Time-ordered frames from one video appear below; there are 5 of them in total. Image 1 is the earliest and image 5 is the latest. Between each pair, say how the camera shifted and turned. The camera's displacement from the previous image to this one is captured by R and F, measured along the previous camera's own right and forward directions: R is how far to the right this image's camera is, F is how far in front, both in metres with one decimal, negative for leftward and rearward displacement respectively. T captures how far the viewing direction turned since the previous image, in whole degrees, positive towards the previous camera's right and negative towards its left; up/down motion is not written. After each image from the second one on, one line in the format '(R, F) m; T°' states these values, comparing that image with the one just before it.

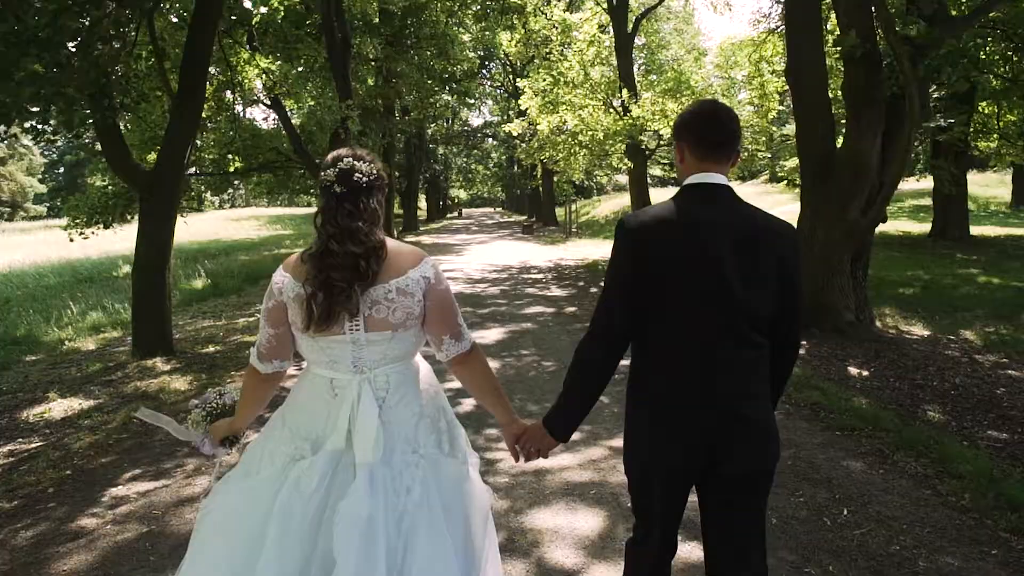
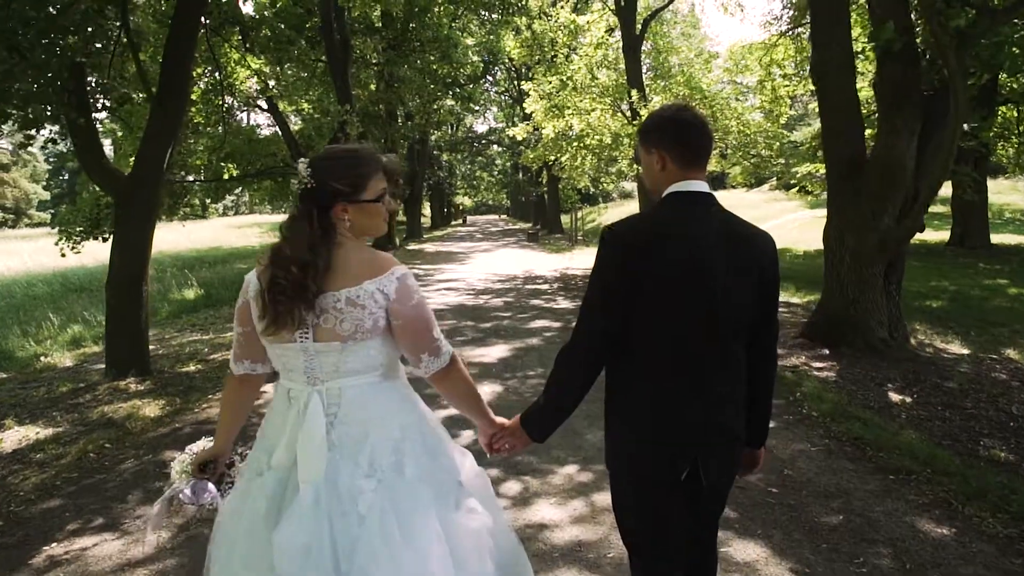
(0.0, +0.7) m; 0°
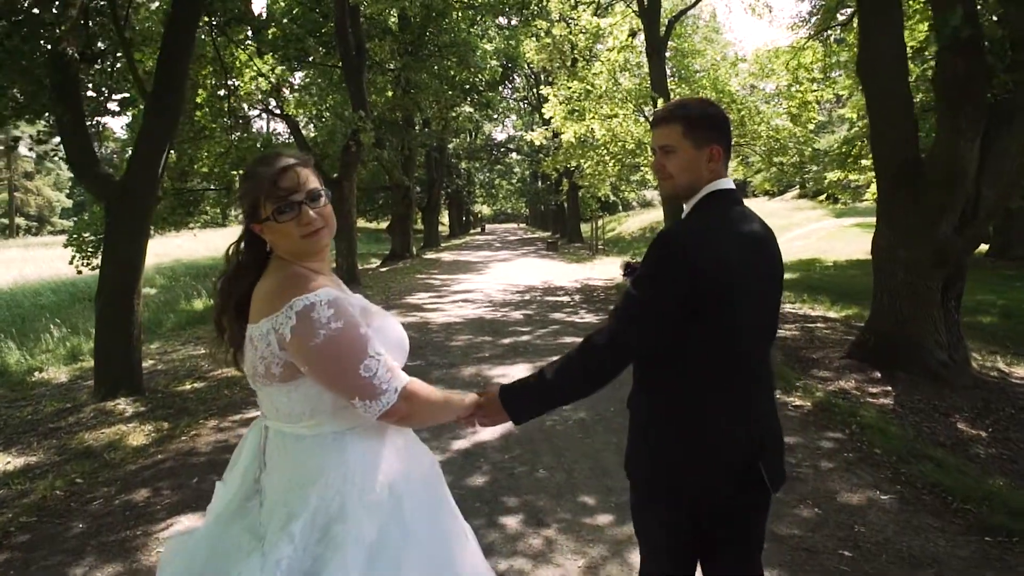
(0.0, +0.6) m; -1°
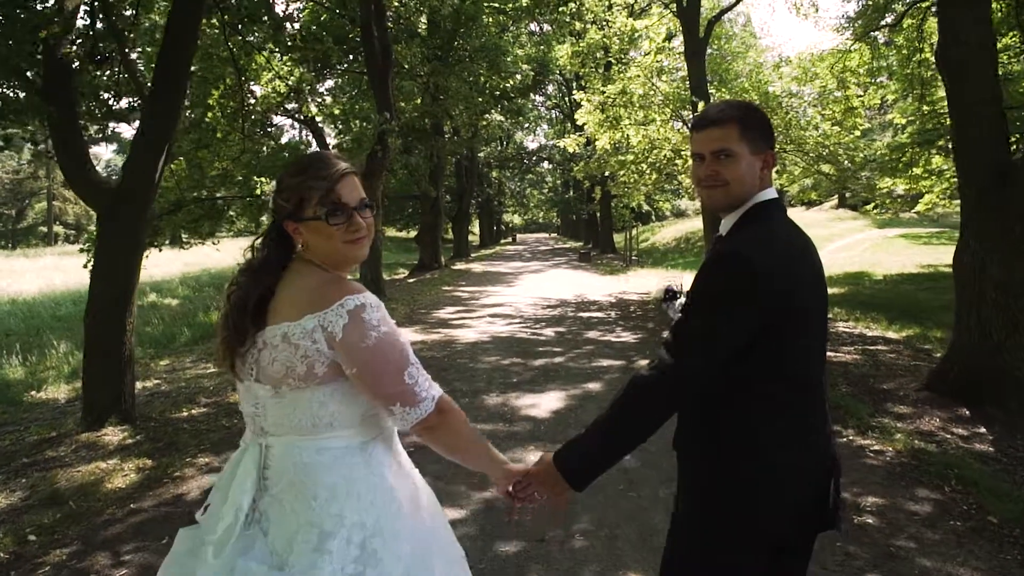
(0.0, +0.8) m; -2°
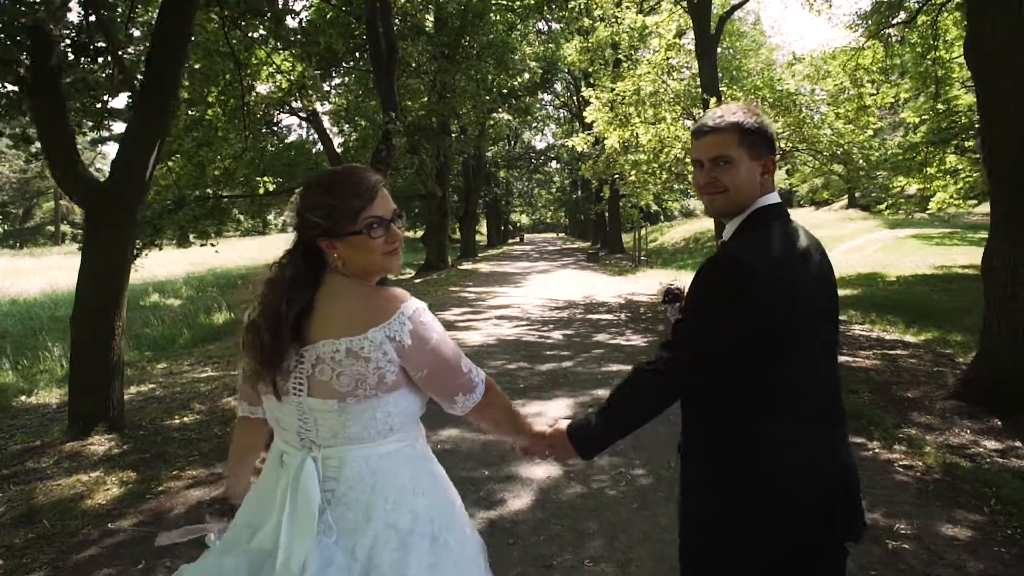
(0.0, +0.3) m; -1°
